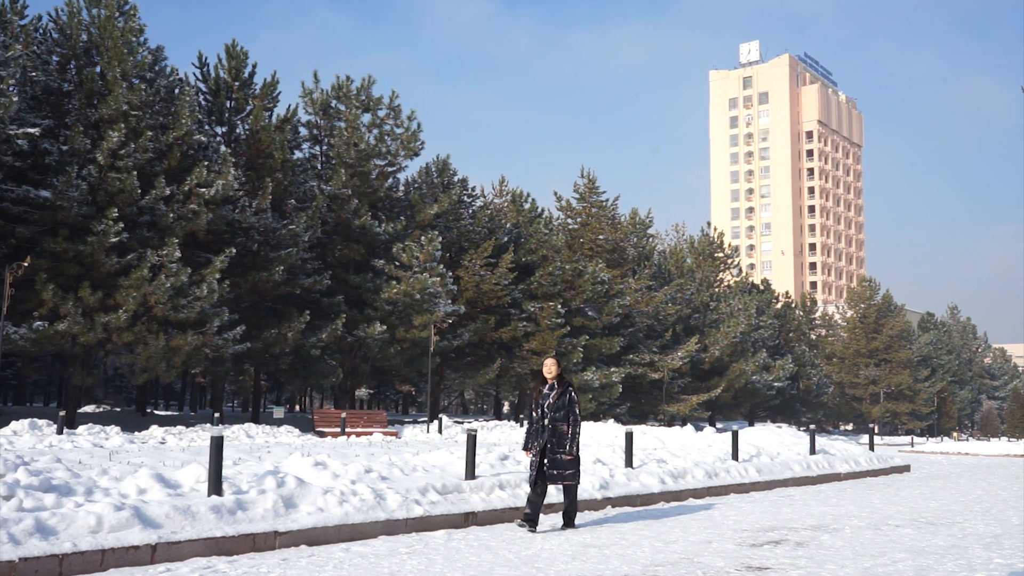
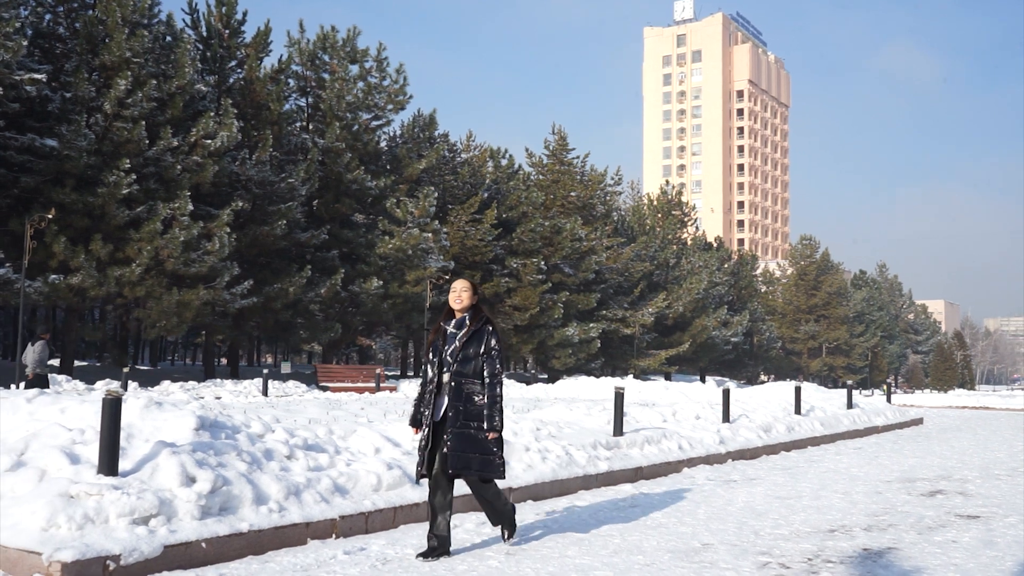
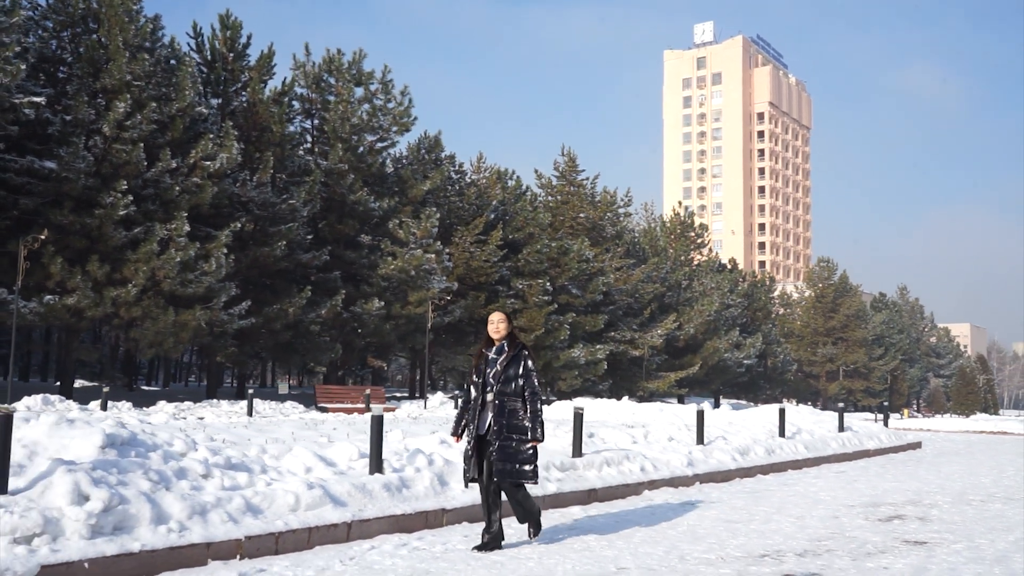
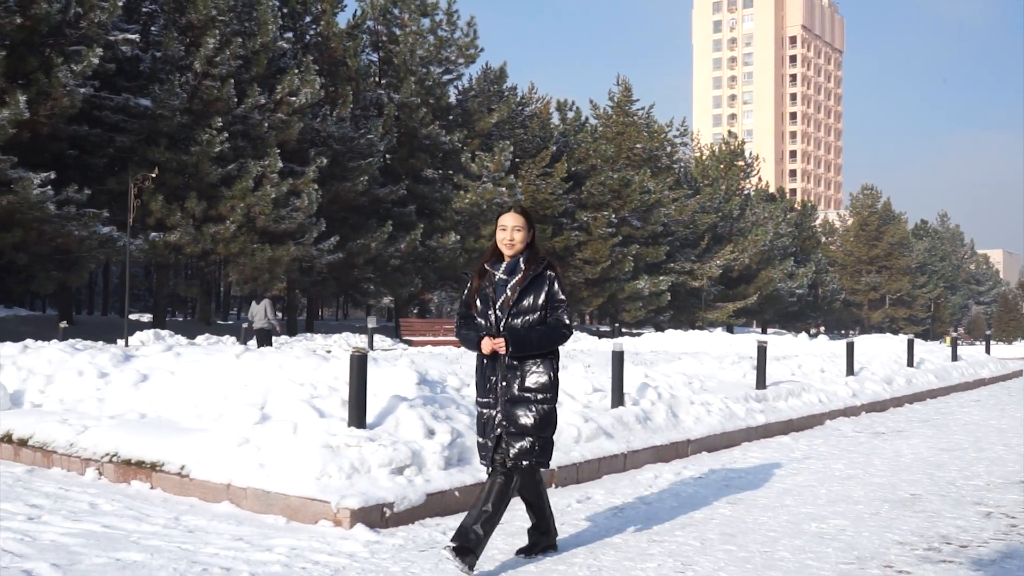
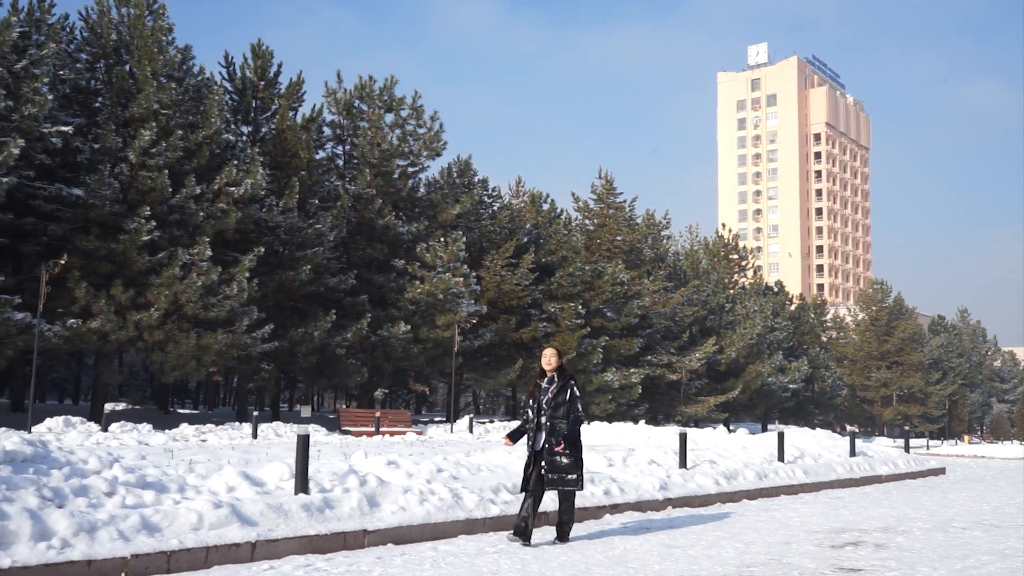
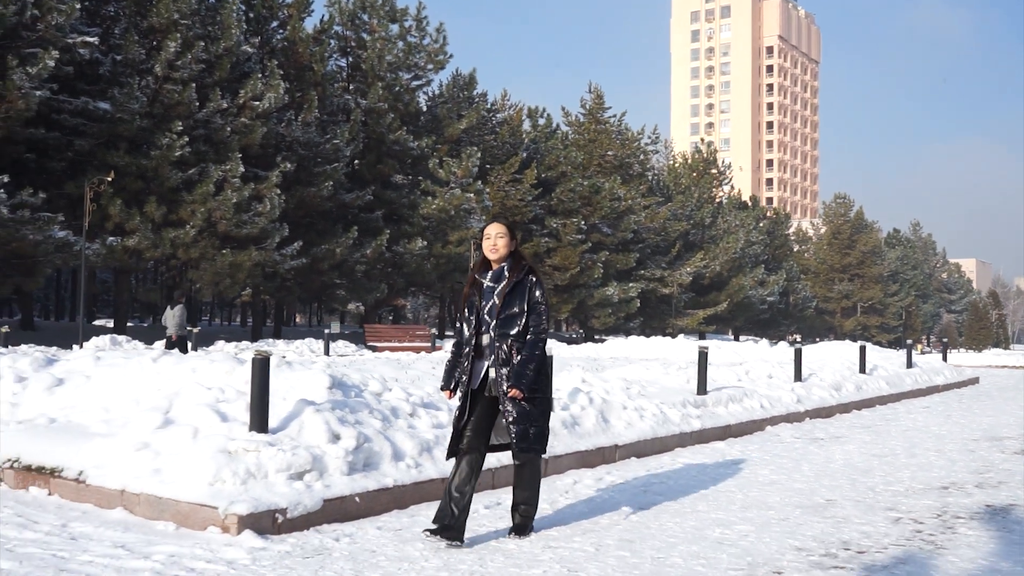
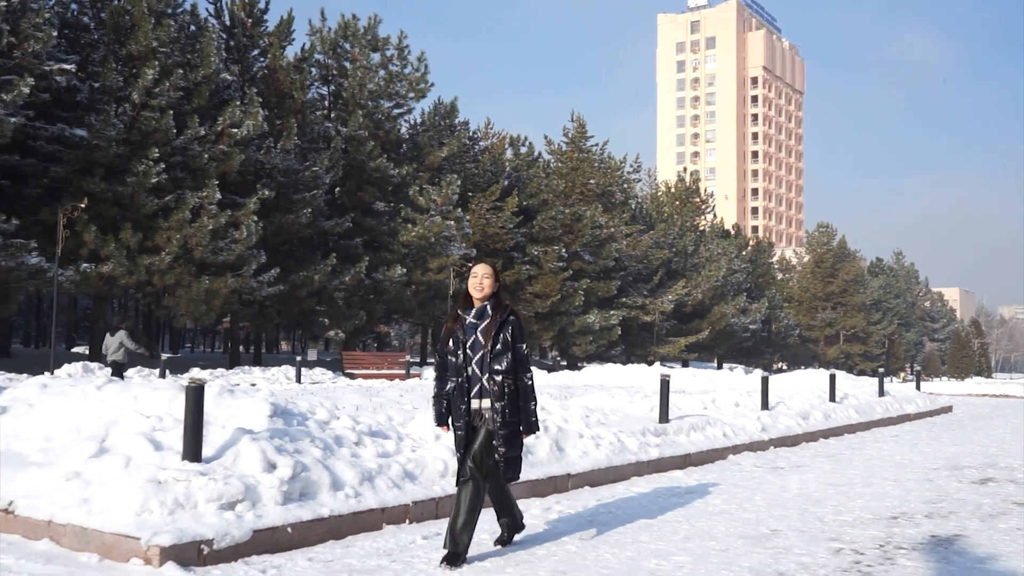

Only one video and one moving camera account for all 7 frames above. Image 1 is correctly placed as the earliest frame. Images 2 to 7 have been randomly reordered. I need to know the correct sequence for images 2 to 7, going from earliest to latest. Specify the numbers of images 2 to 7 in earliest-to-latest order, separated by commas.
5, 3, 2, 7, 6, 4
